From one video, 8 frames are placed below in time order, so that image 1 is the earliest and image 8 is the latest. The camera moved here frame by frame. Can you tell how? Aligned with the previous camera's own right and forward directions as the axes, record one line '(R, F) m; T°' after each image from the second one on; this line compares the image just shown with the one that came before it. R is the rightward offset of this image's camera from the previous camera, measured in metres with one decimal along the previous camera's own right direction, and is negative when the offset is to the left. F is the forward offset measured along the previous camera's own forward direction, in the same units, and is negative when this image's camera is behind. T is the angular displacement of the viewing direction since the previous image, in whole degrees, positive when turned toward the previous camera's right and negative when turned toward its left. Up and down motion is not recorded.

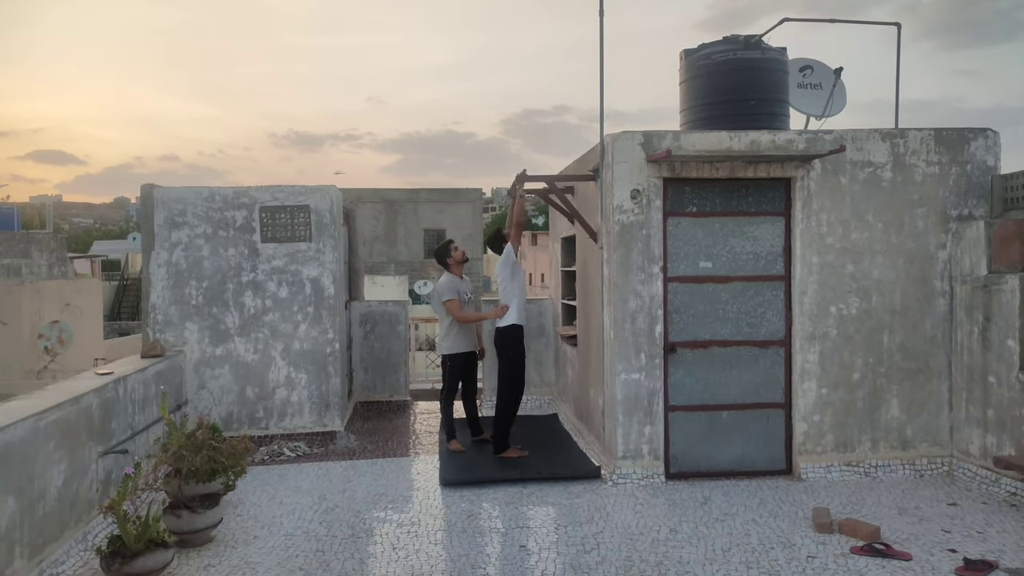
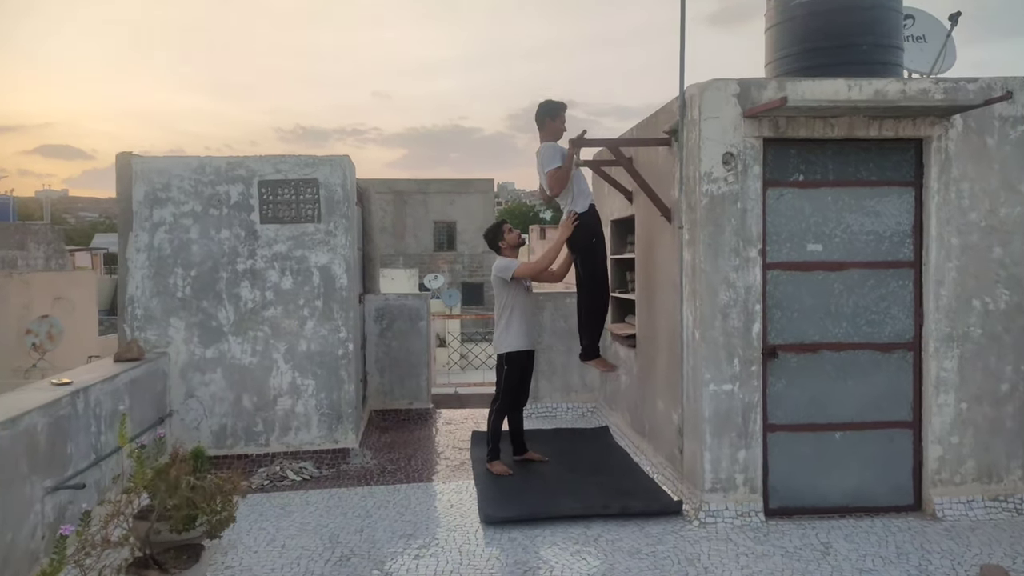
(-0.3, +1.1) m; 0°
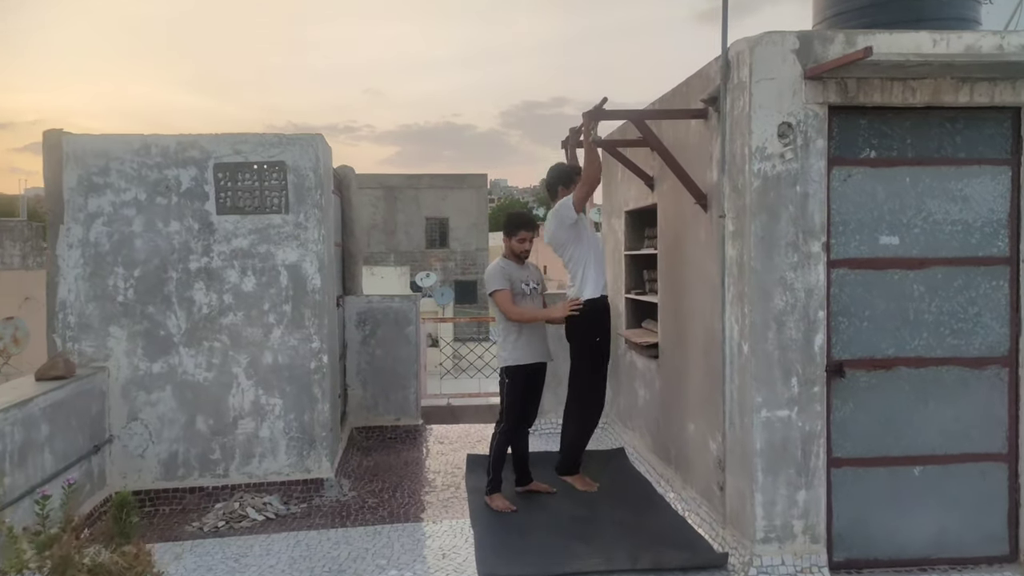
(-0.1, +0.8) m; +1°
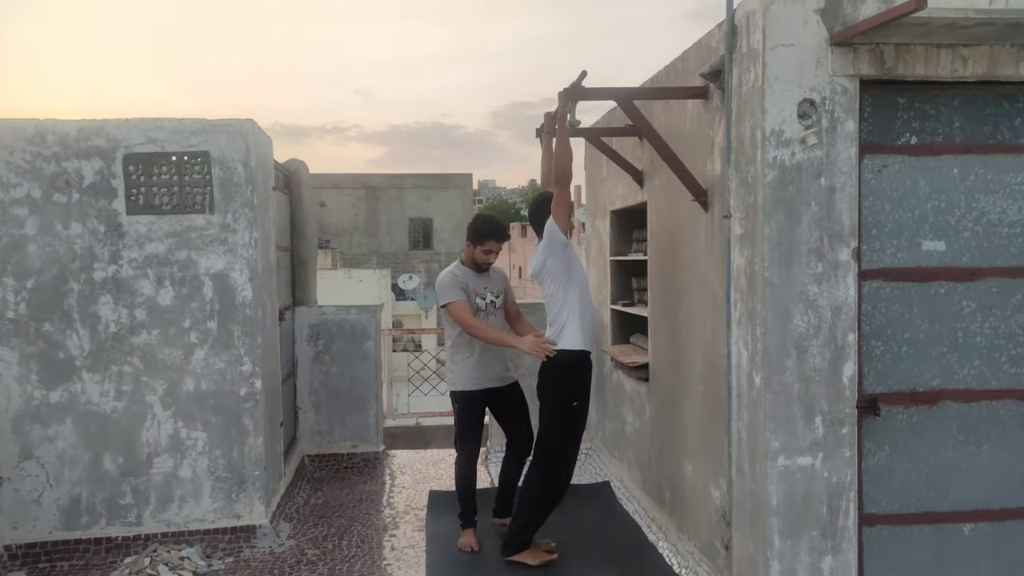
(+0.1, +0.7) m; +1°
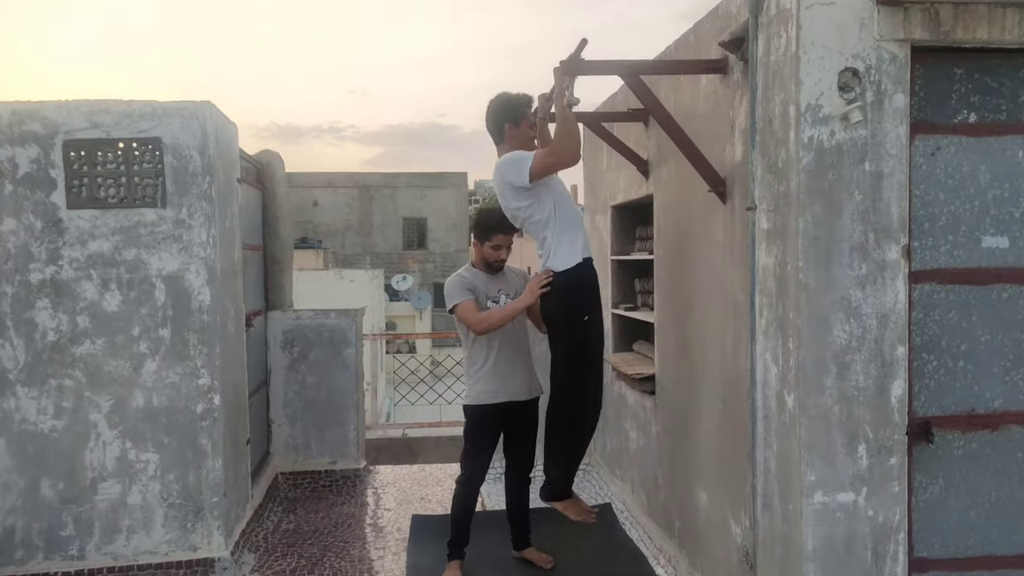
(0.0, +0.4) m; 0°
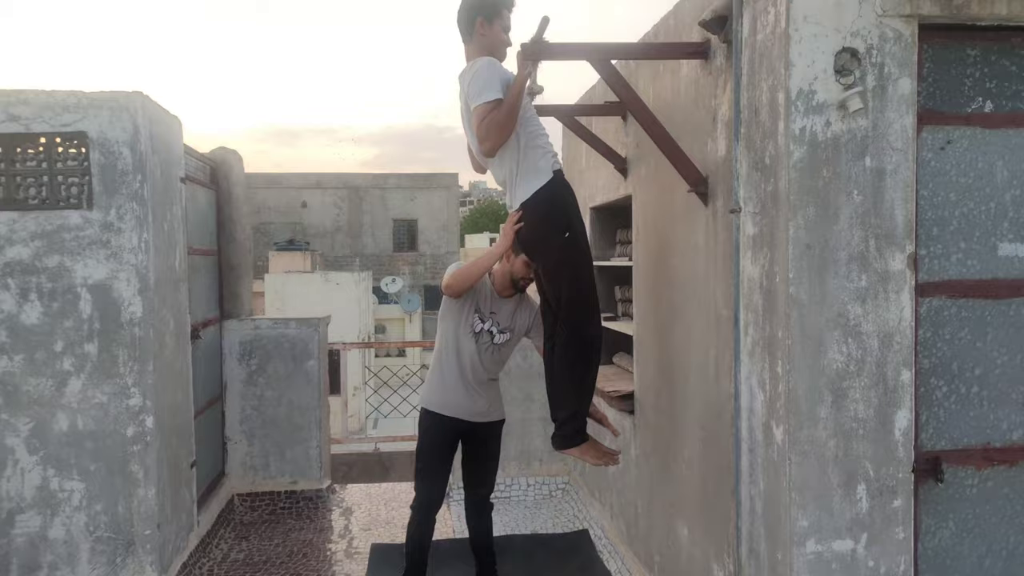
(+0.2, +0.3) m; 0°
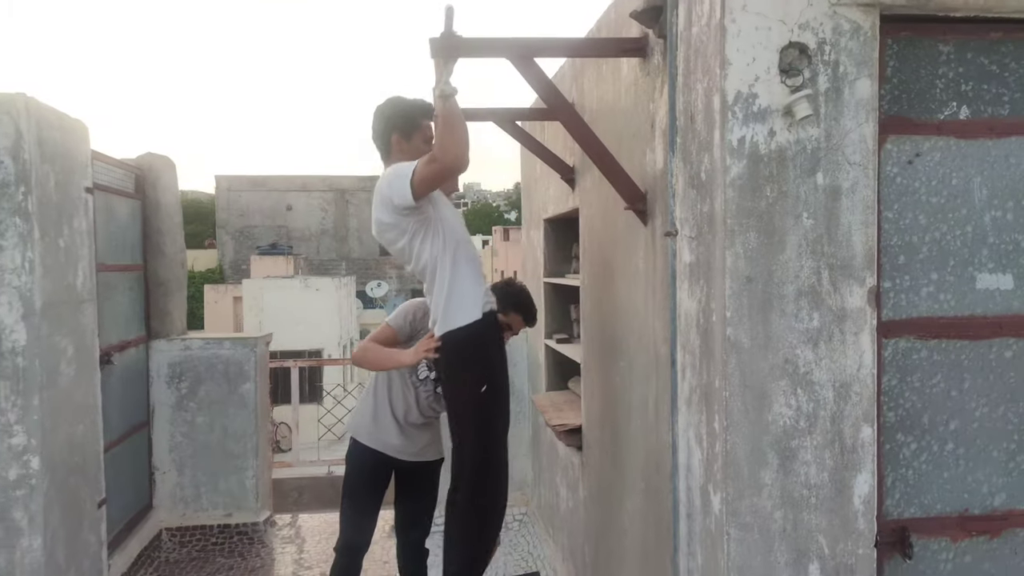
(+0.3, +0.3) m; 0°
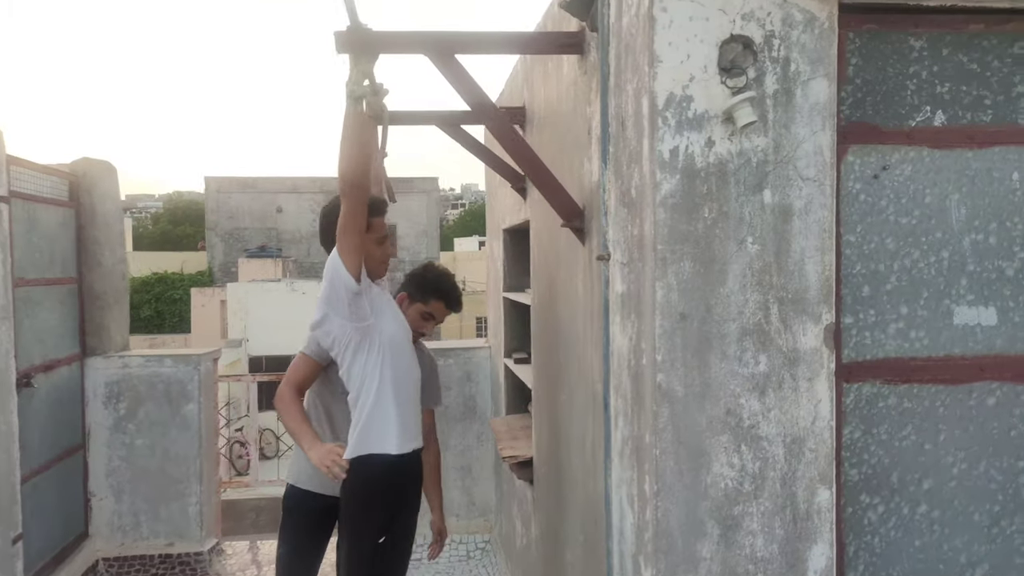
(+0.2, +0.3) m; 0°
